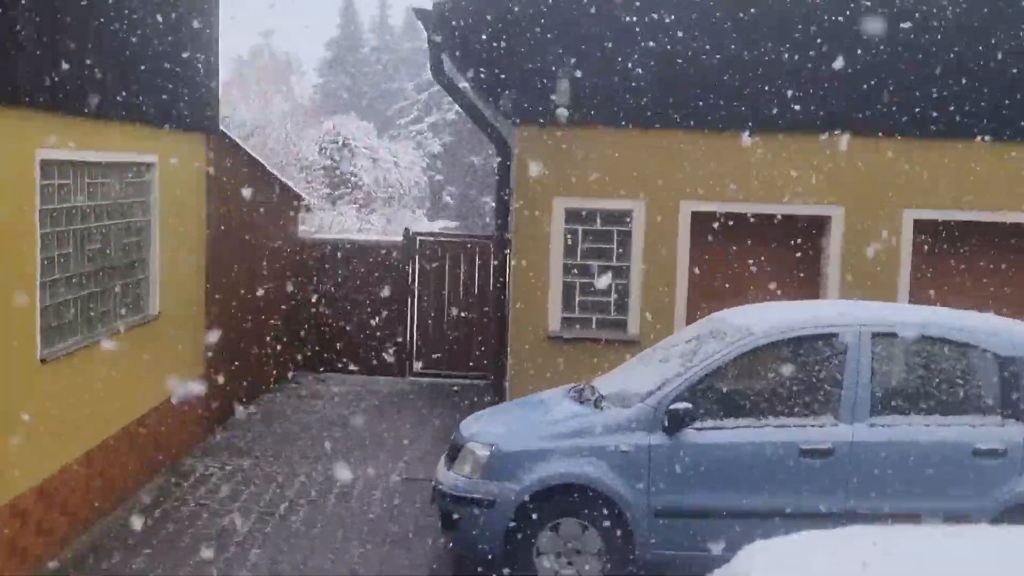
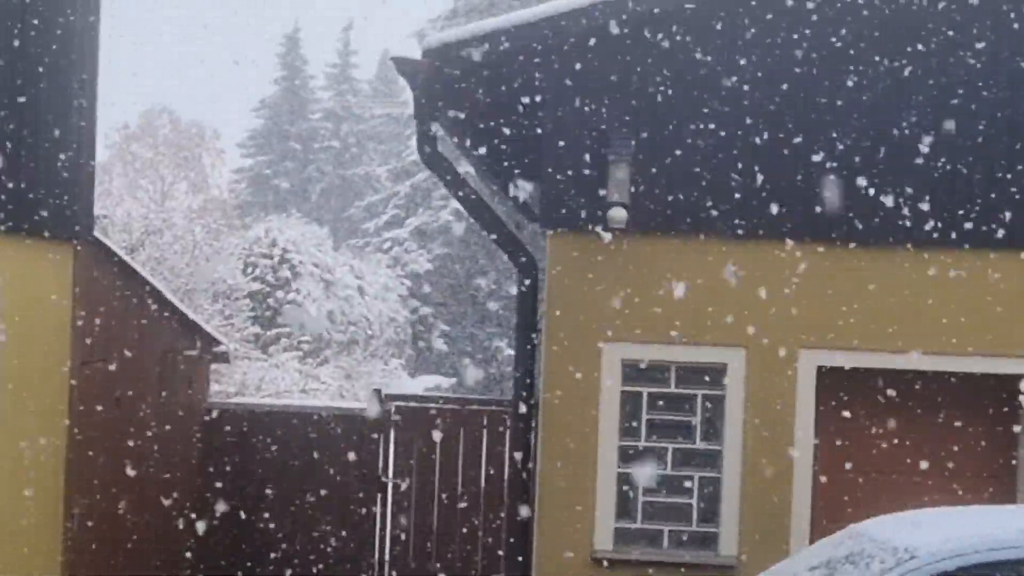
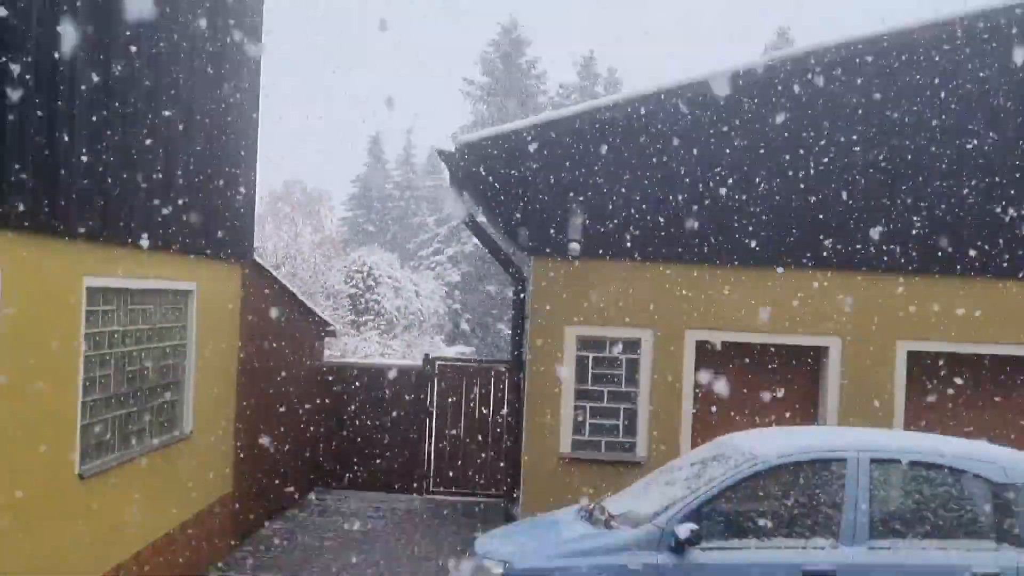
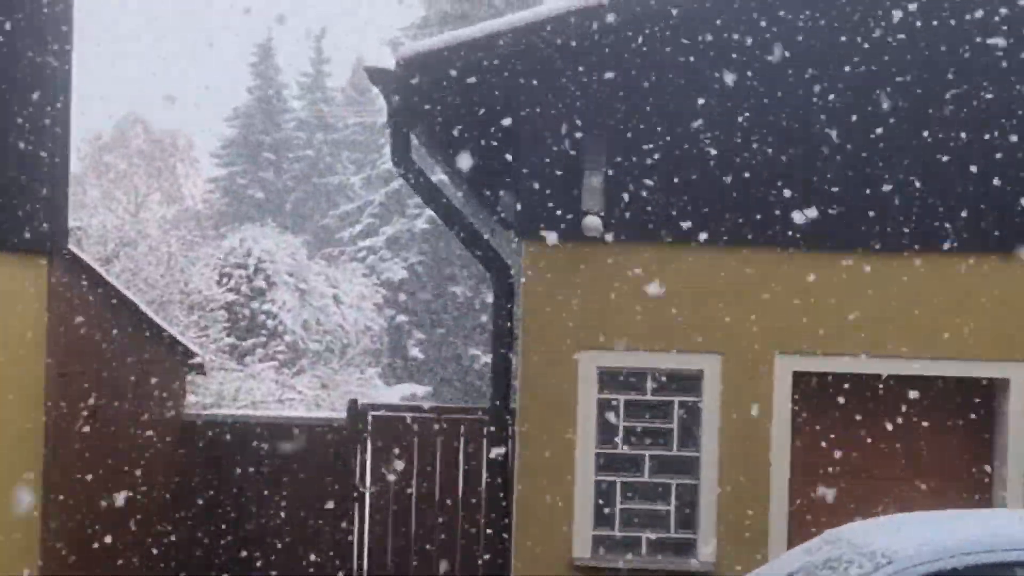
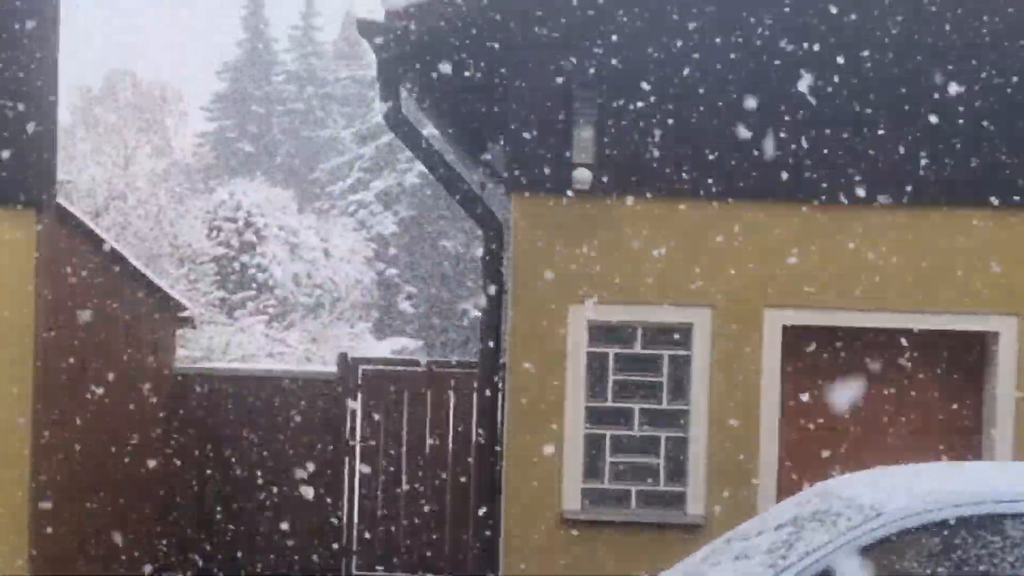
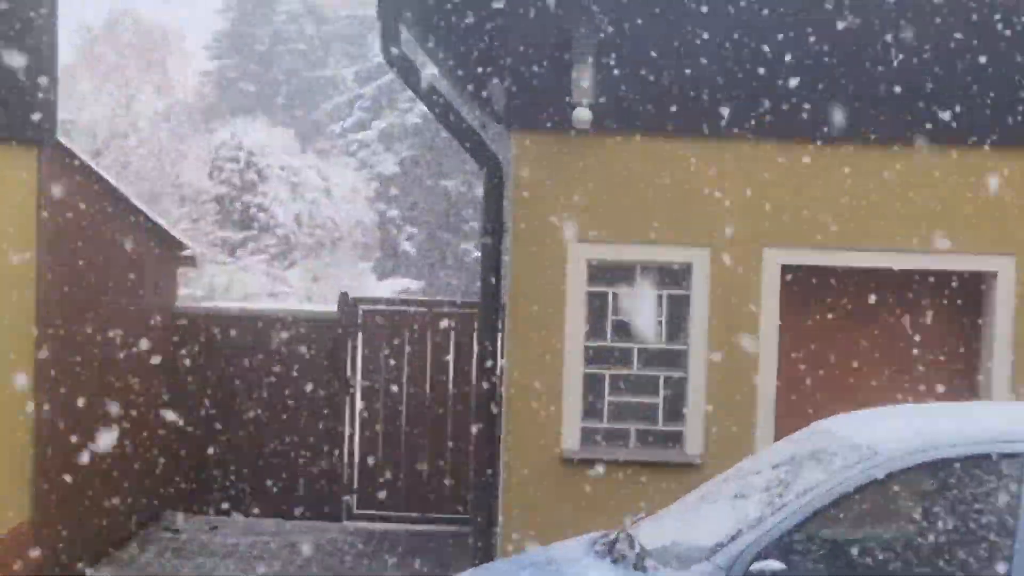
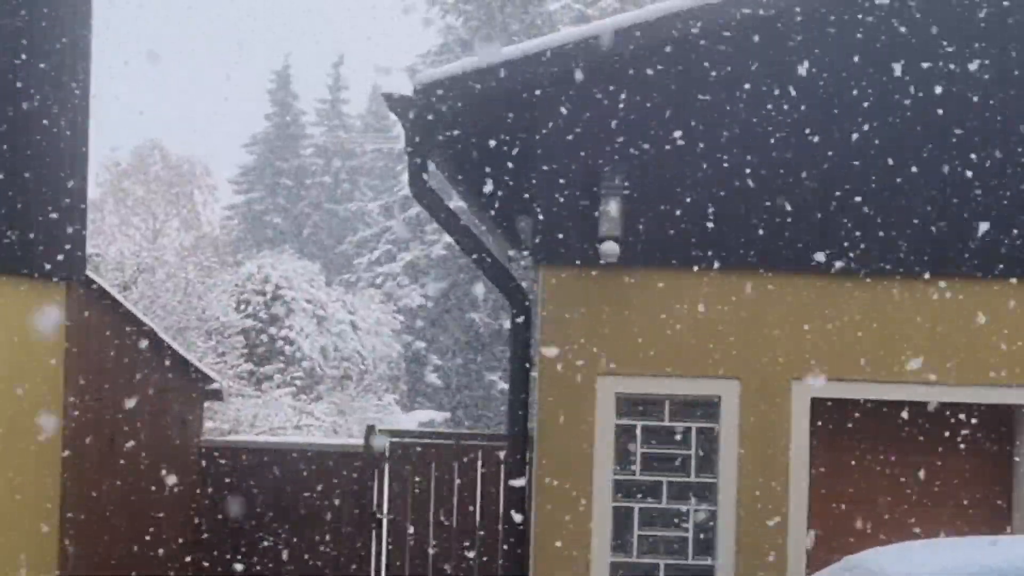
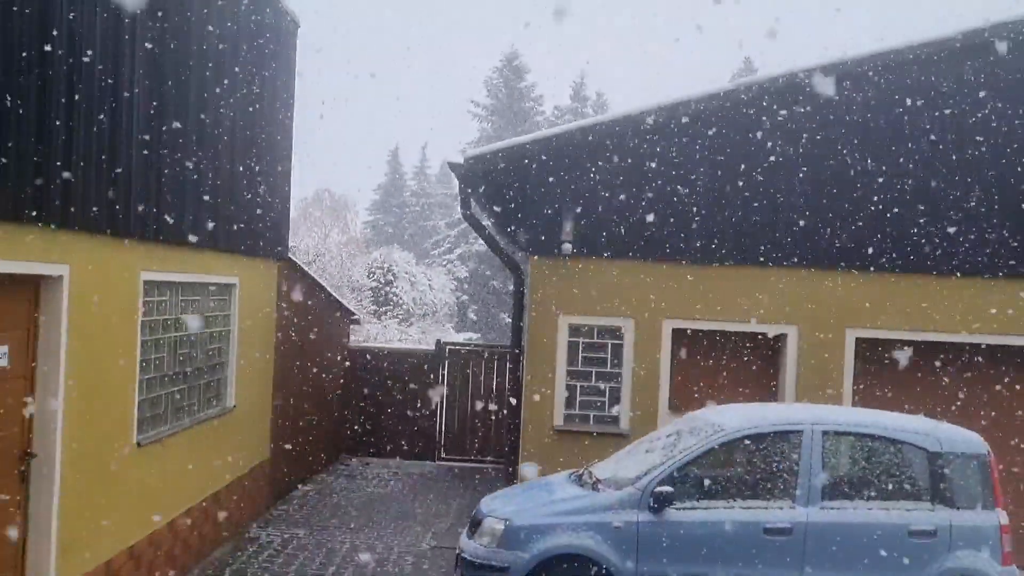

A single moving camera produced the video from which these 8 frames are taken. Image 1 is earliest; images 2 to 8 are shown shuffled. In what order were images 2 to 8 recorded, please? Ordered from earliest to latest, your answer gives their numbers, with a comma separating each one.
6, 5, 4, 7, 2, 3, 8
